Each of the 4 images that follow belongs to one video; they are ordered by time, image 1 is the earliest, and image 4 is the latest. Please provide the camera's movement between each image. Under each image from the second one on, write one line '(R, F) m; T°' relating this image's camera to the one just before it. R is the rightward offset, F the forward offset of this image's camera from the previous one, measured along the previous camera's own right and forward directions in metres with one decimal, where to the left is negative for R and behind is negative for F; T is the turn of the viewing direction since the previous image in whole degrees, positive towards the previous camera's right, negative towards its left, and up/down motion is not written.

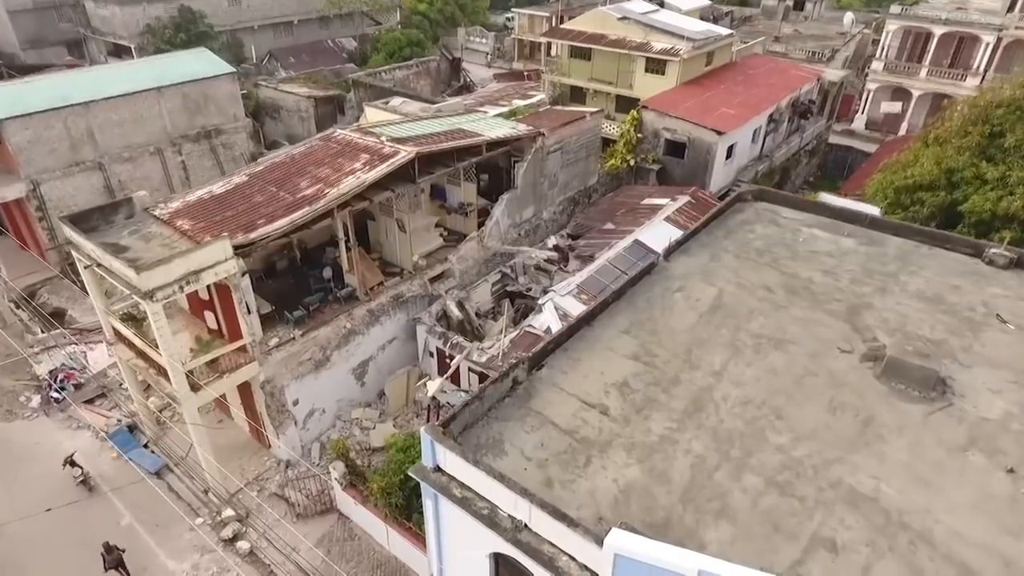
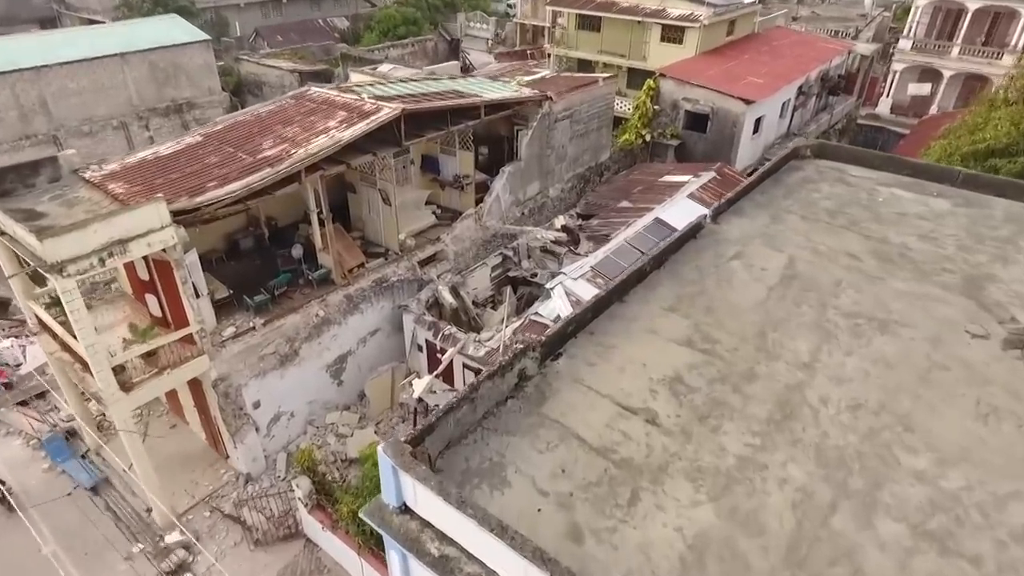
(0.0, +2.4) m; 0°
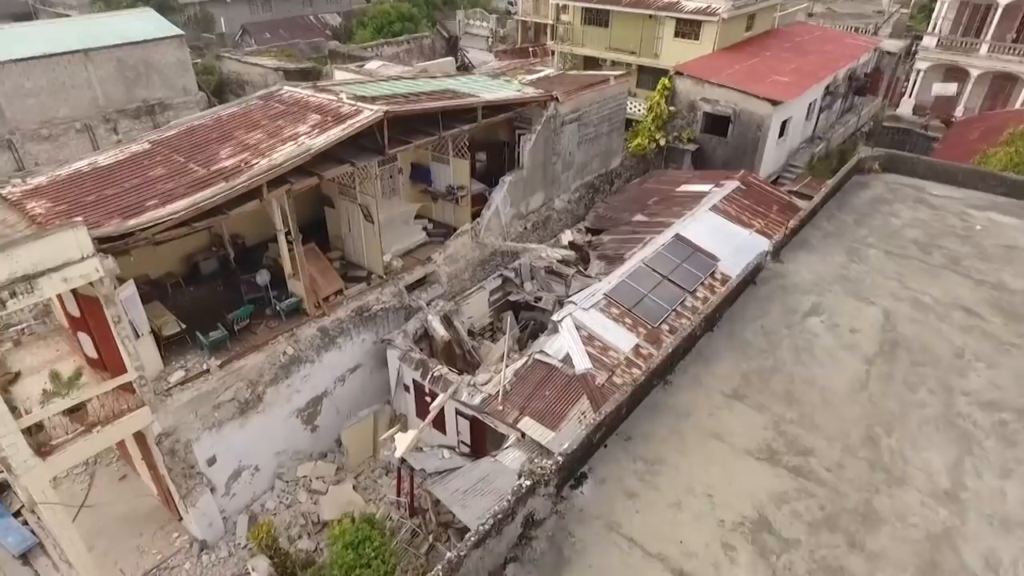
(0.0, +1.9) m; 0°
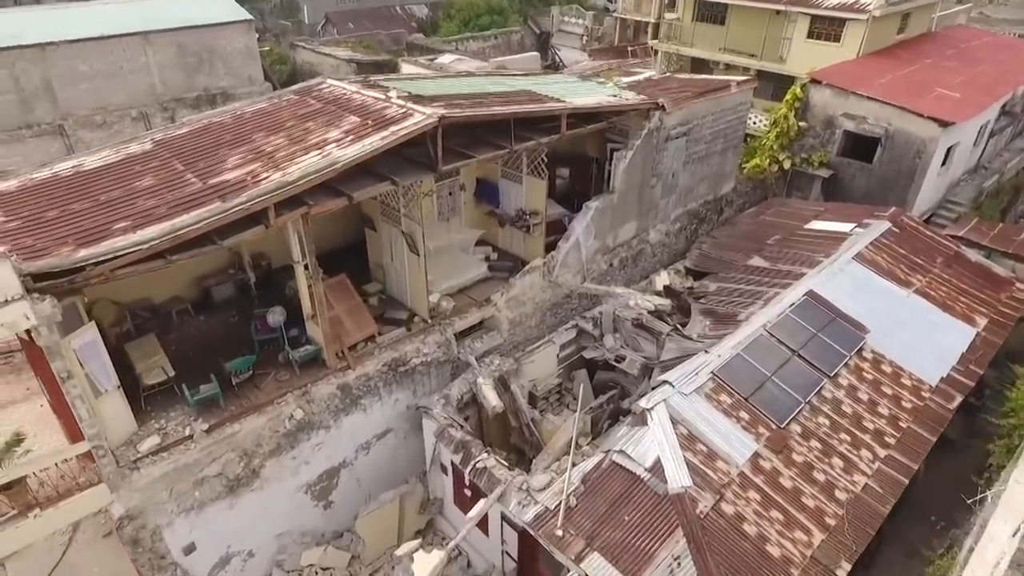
(-0.1, +2.8) m; -7°
